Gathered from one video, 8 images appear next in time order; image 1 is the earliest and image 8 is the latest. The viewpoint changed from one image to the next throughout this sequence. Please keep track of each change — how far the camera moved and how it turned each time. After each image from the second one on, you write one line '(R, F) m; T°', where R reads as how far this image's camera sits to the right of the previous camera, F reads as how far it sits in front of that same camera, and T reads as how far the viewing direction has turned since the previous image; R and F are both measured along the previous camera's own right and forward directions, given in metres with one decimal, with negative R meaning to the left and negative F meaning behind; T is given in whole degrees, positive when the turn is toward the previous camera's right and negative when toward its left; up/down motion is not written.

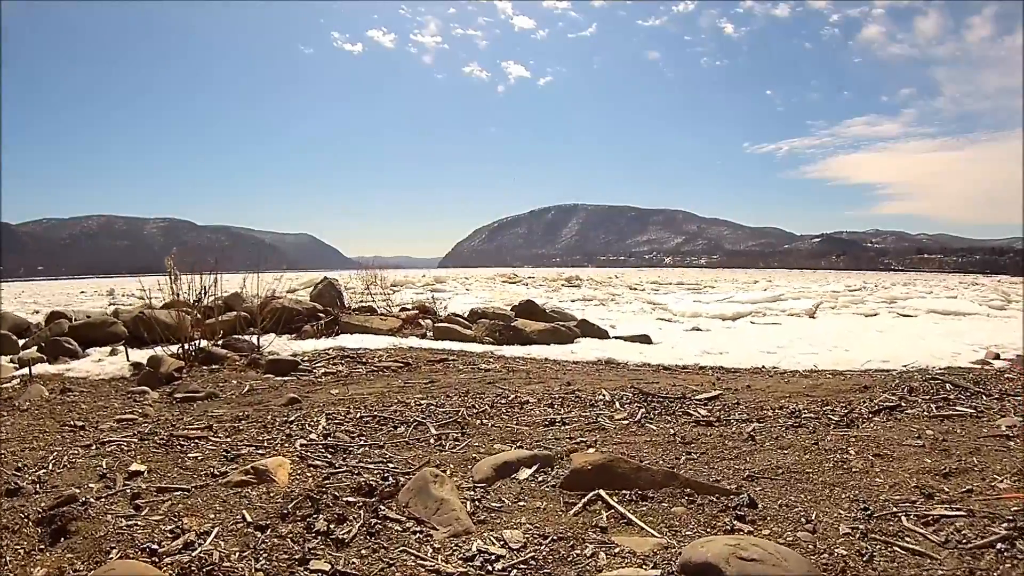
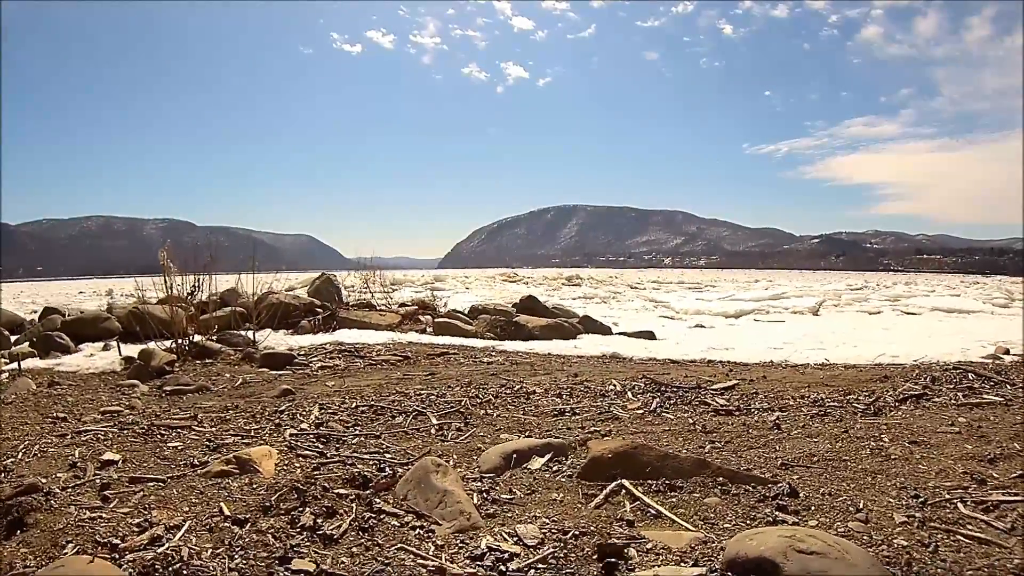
(-0.1, +0.3) m; 0°
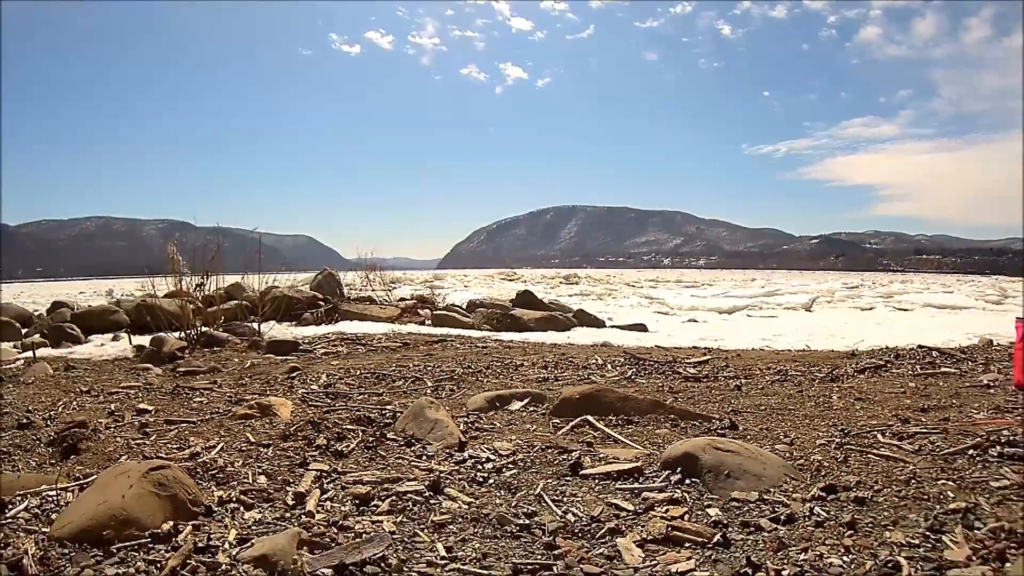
(+0.1, -0.5) m; 0°
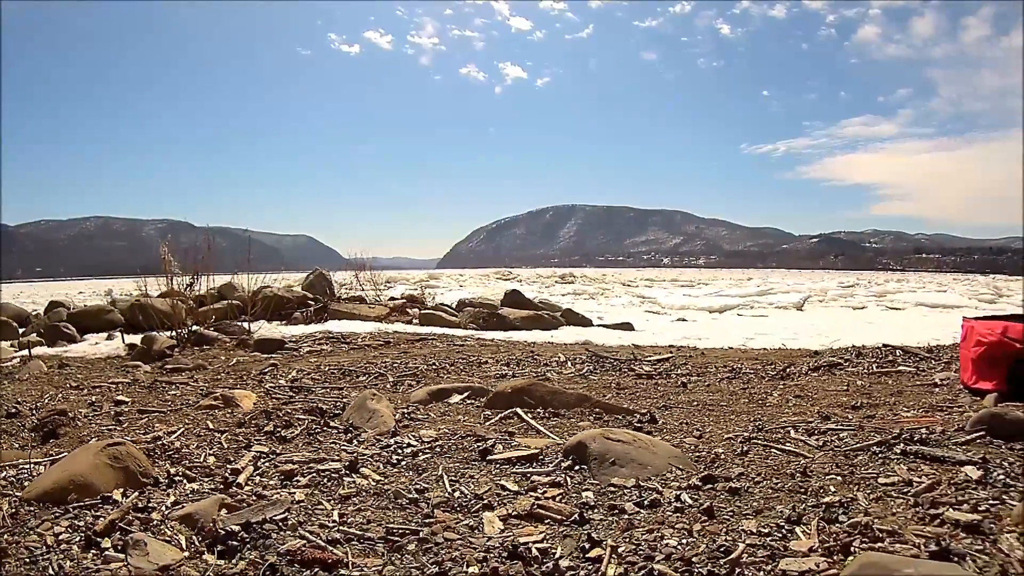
(+0.3, -0.3) m; 0°
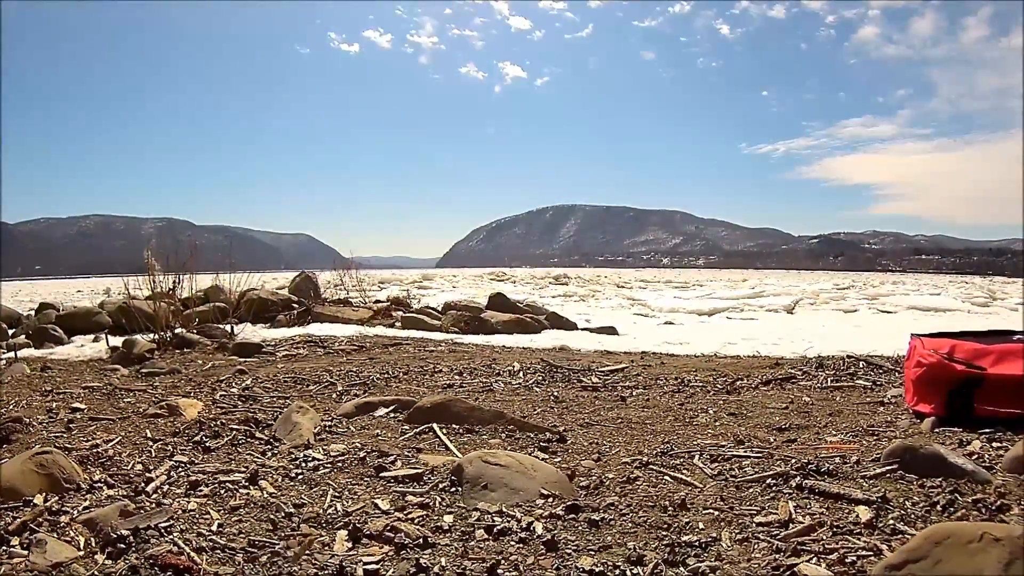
(+0.4, -0.2) m; 0°
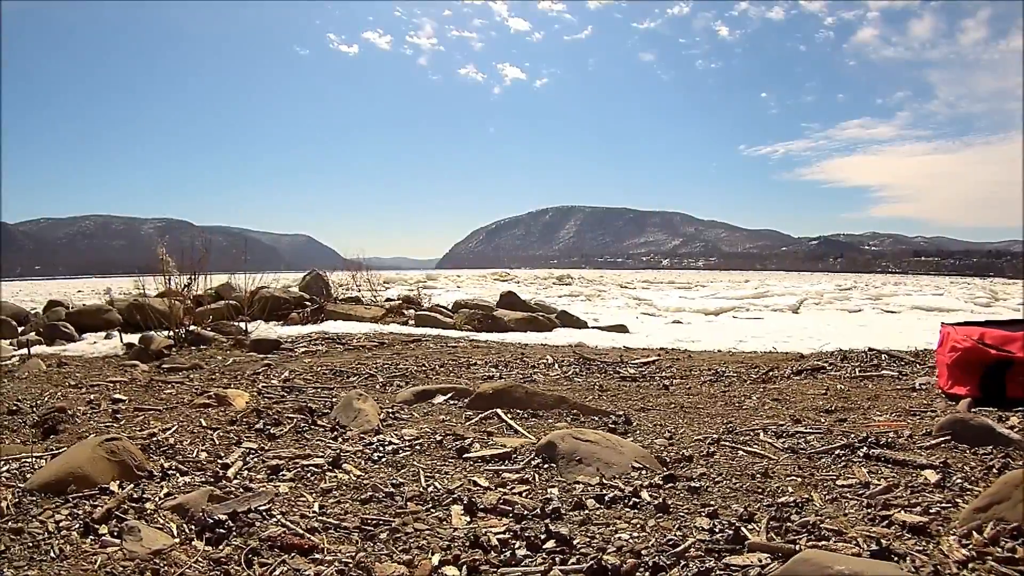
(-0.3, 0.0) m; 0°
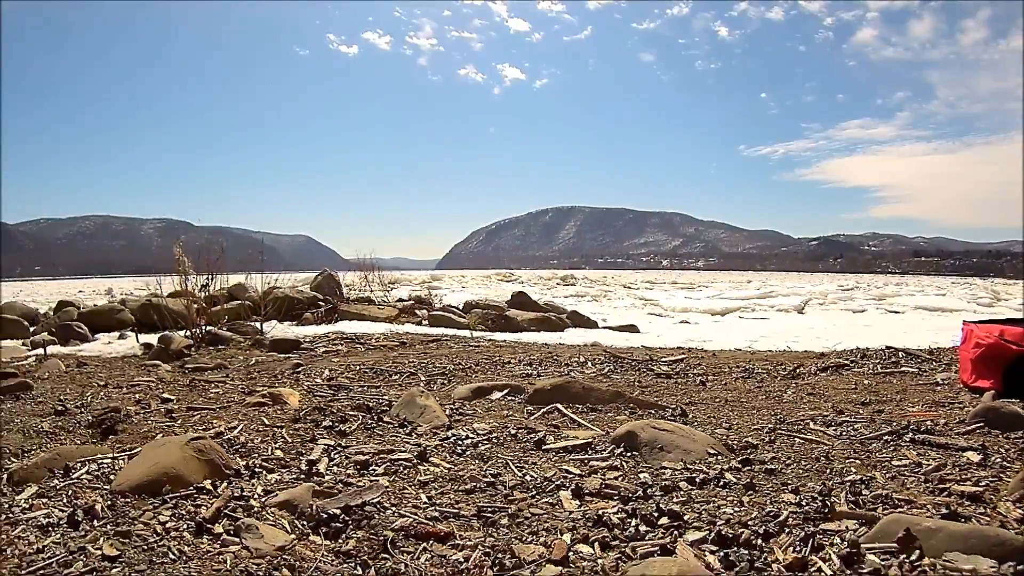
(-0.3, -0.1) m; 0°
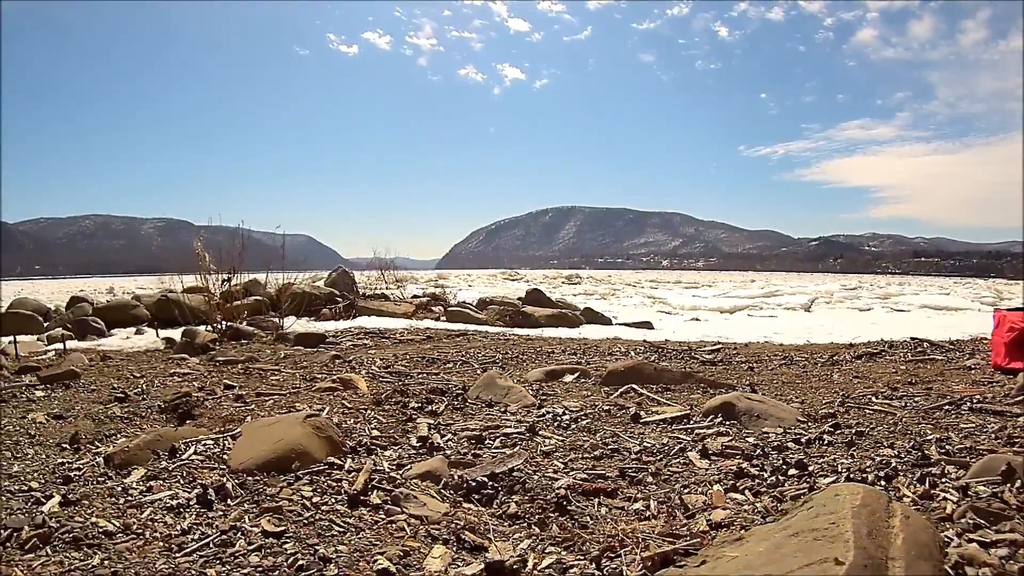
(-0.4, 0.0) m; 0°
